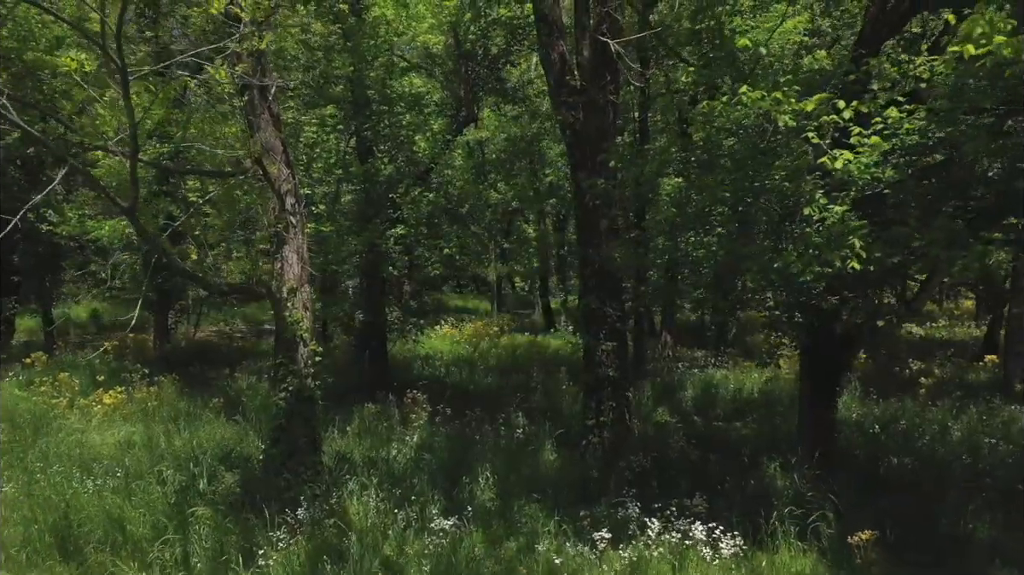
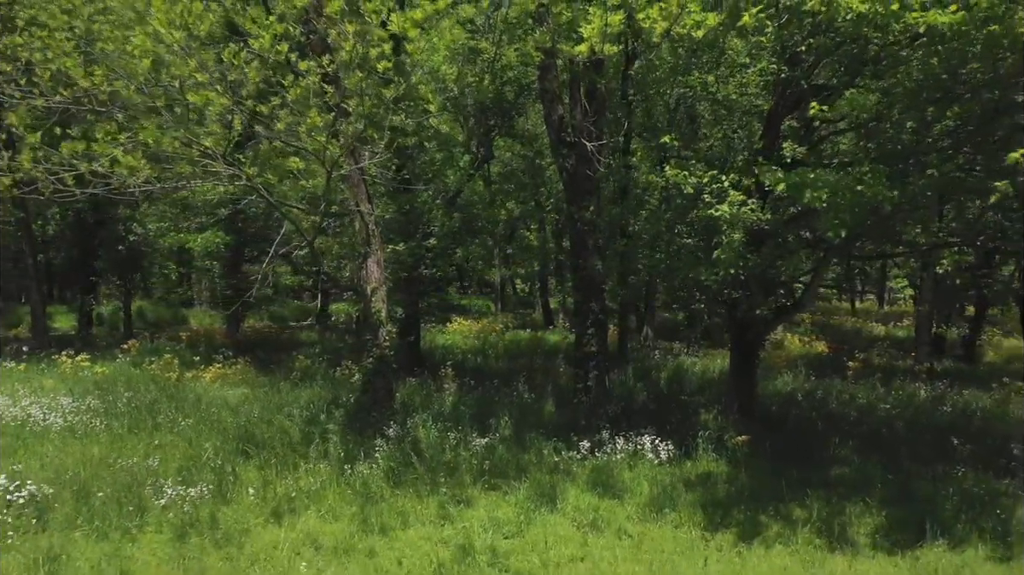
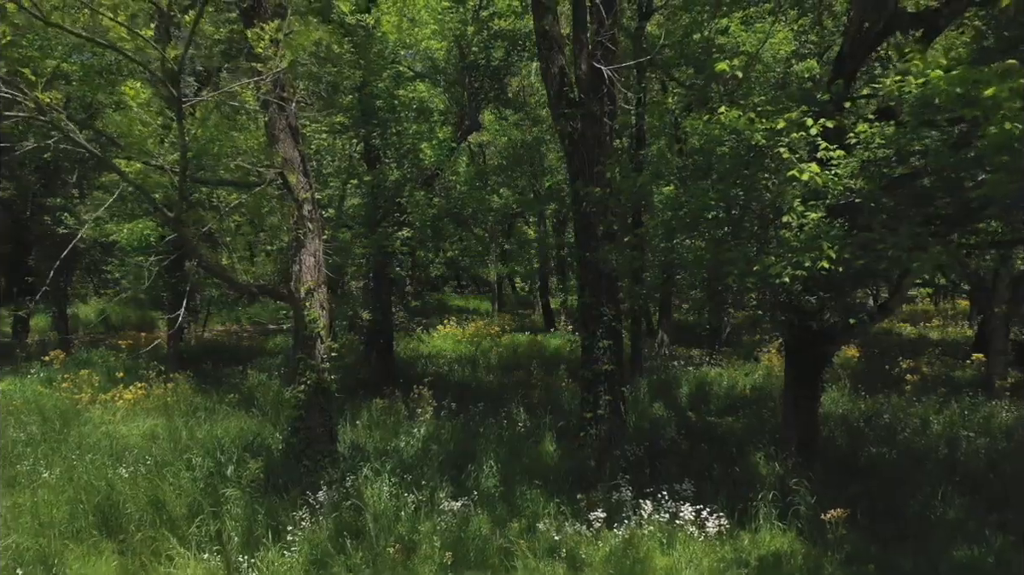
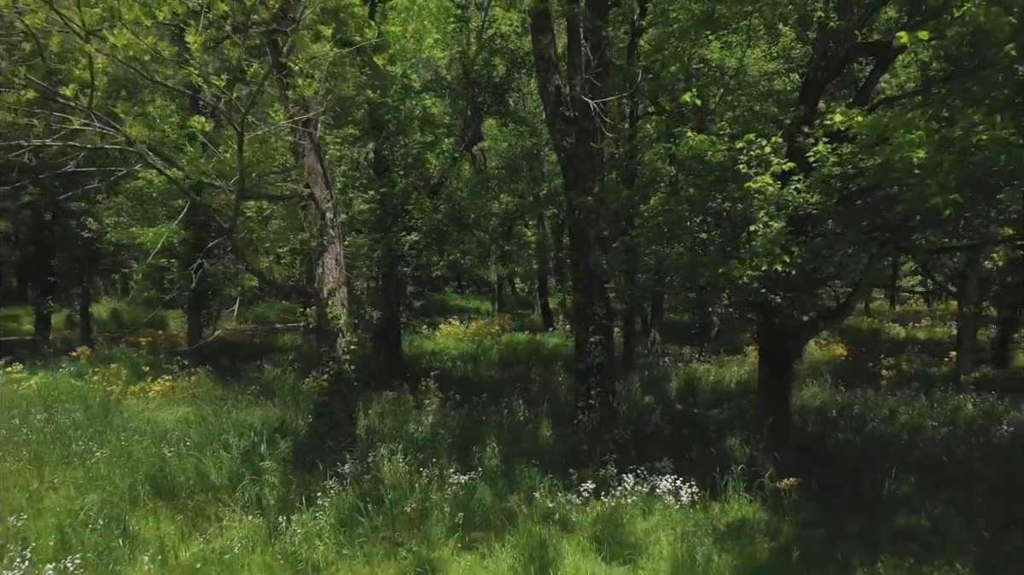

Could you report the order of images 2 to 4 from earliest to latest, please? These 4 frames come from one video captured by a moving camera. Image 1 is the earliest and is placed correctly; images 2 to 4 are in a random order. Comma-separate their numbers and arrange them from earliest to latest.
3, 4, 2
